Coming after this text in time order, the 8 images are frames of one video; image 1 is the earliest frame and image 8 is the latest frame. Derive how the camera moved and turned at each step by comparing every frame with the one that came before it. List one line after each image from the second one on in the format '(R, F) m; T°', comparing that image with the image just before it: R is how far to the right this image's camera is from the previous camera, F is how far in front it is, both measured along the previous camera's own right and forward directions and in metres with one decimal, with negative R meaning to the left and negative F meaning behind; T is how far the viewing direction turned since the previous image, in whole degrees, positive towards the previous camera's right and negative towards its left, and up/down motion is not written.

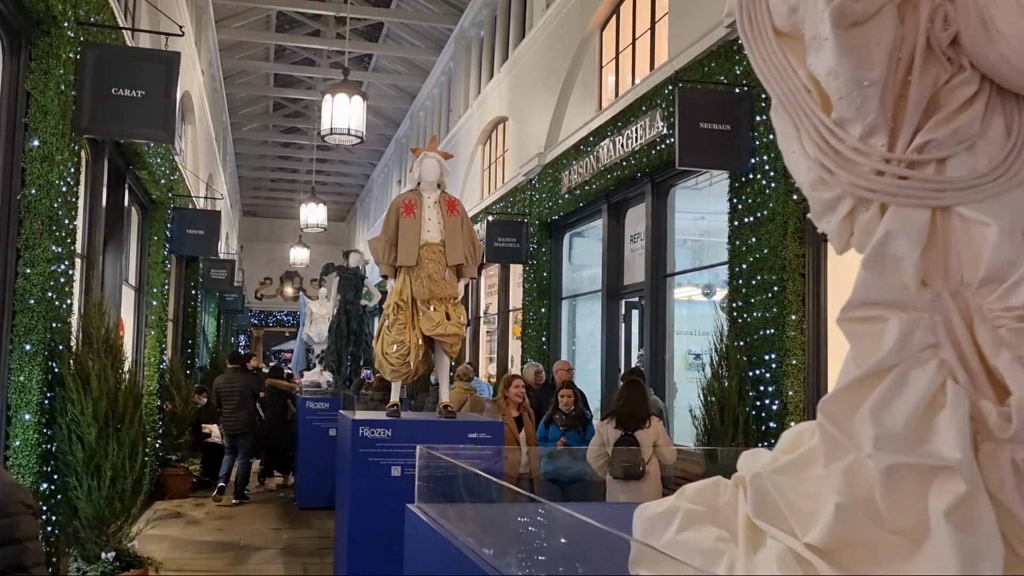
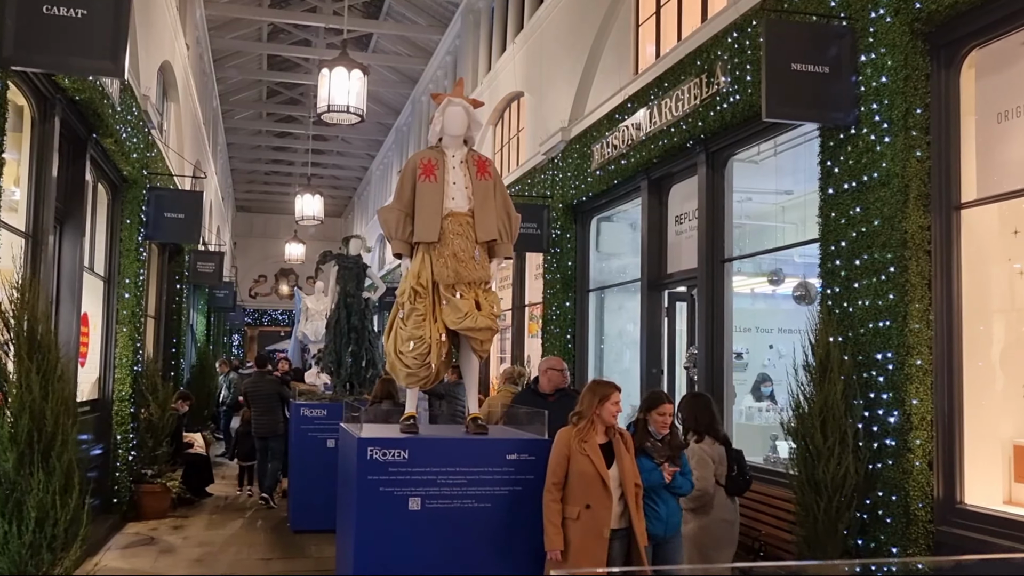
(-0.2, +1.1) m; 0°
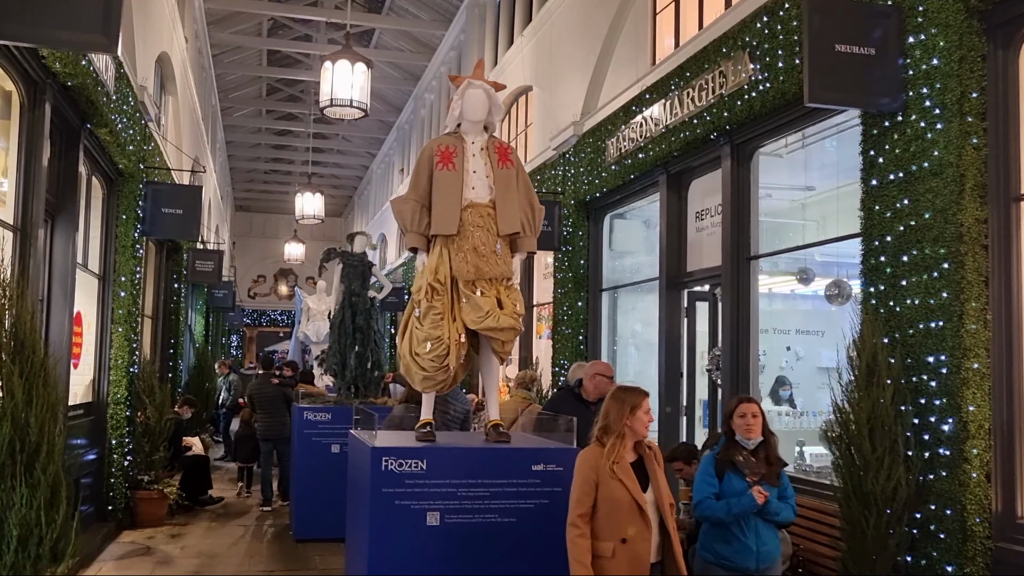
(-0.1, +0.3) m; 0°
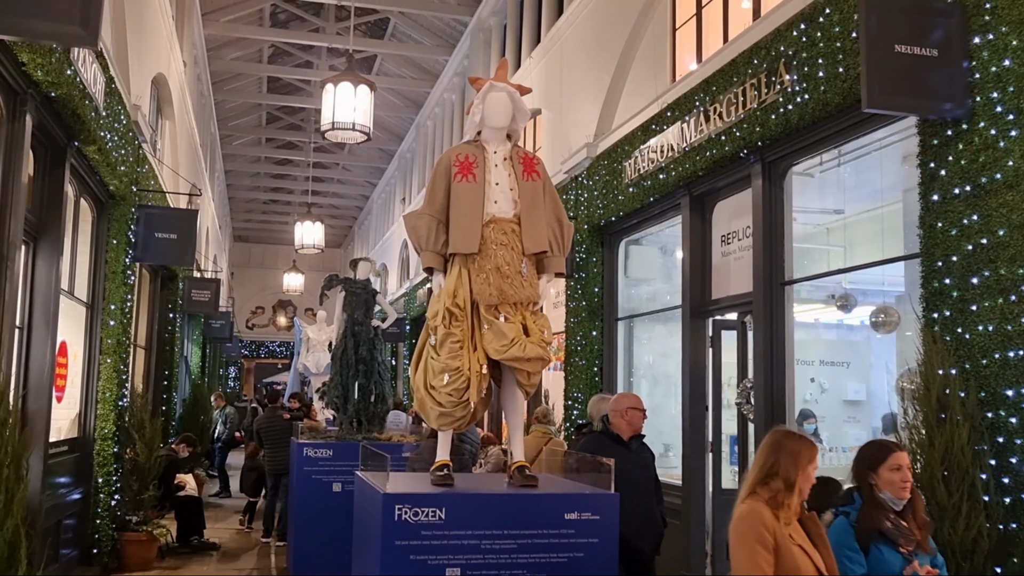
(-0.1, +0.4) m; 0°
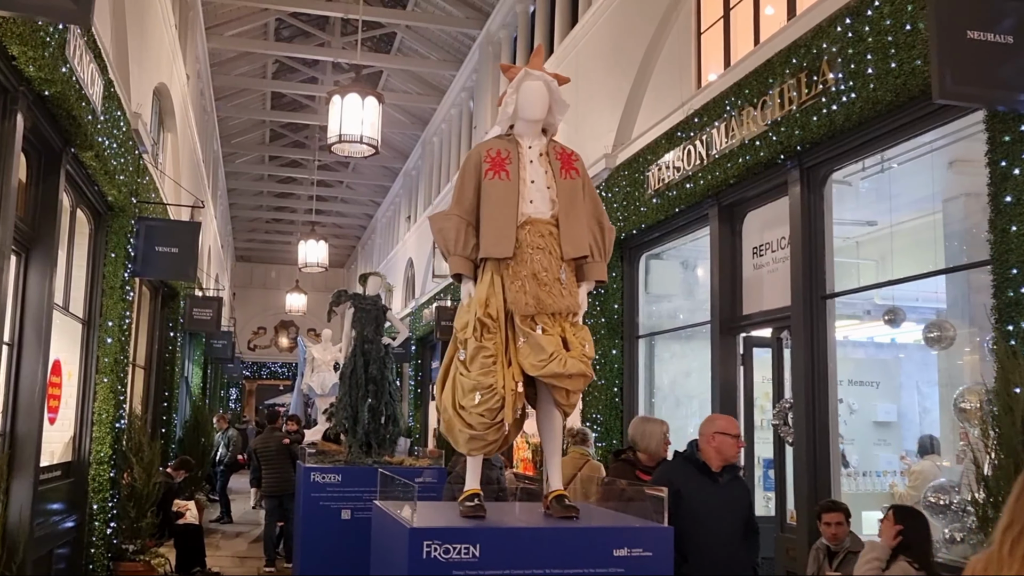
(-0.1, +0.3) m; 0°
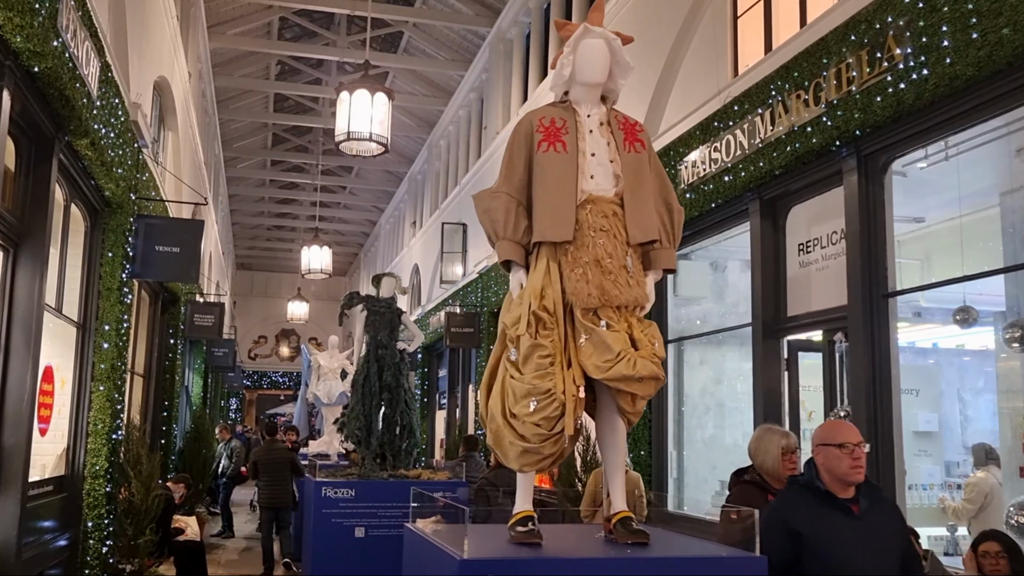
(-0.2, +0.4) m; 0°
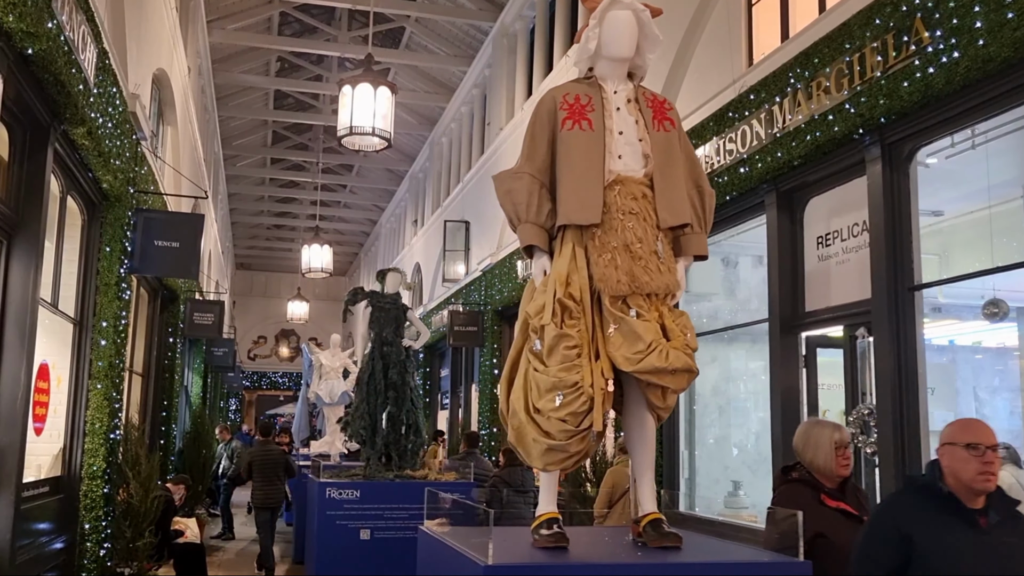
(-0.1, +0.2) m; 0°
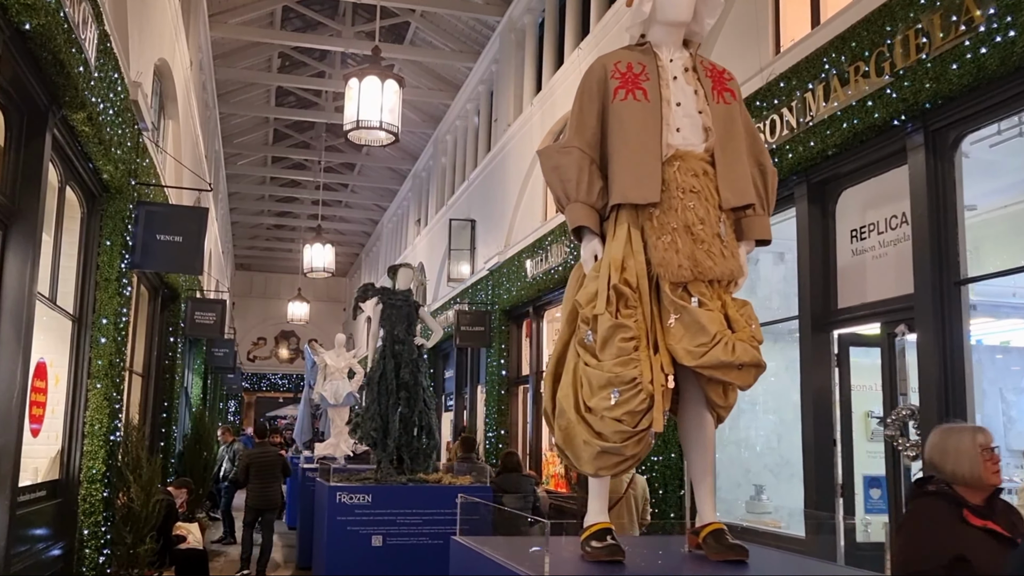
(-0.1, +0.2) m; 0°
